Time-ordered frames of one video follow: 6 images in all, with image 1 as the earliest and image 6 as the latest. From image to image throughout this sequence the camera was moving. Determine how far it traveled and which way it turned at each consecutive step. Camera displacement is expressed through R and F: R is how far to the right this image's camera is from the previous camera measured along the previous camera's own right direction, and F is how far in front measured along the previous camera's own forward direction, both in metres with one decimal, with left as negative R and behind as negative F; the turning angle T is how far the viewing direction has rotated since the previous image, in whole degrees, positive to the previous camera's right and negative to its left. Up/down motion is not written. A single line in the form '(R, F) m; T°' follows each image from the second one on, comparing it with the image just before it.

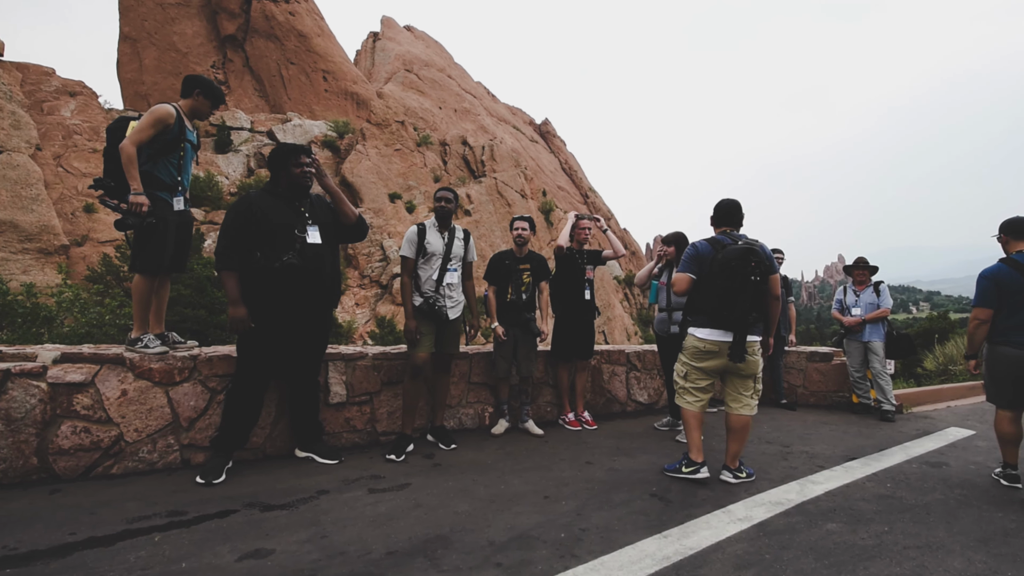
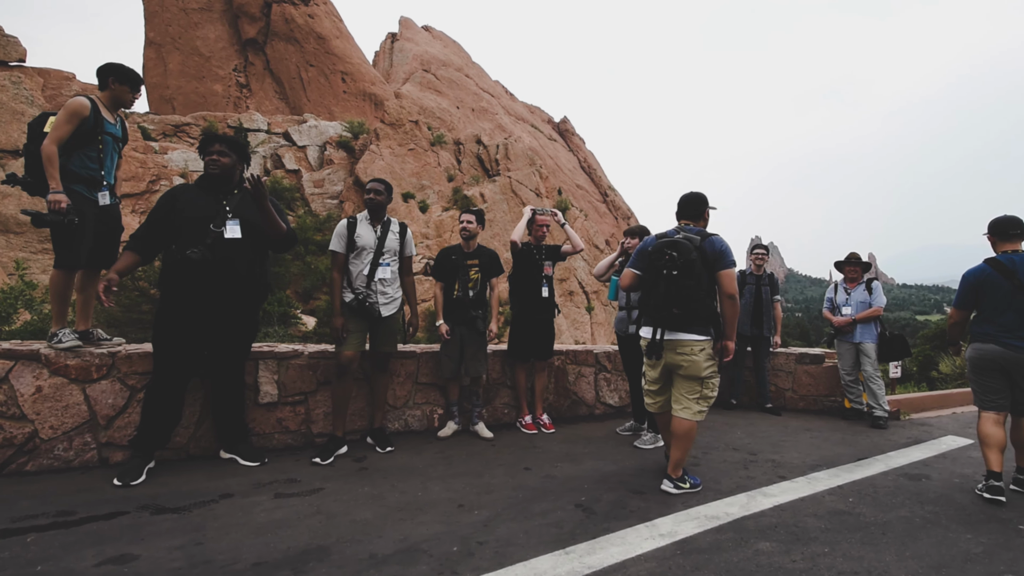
(+0.7, +0.2) m; -2°
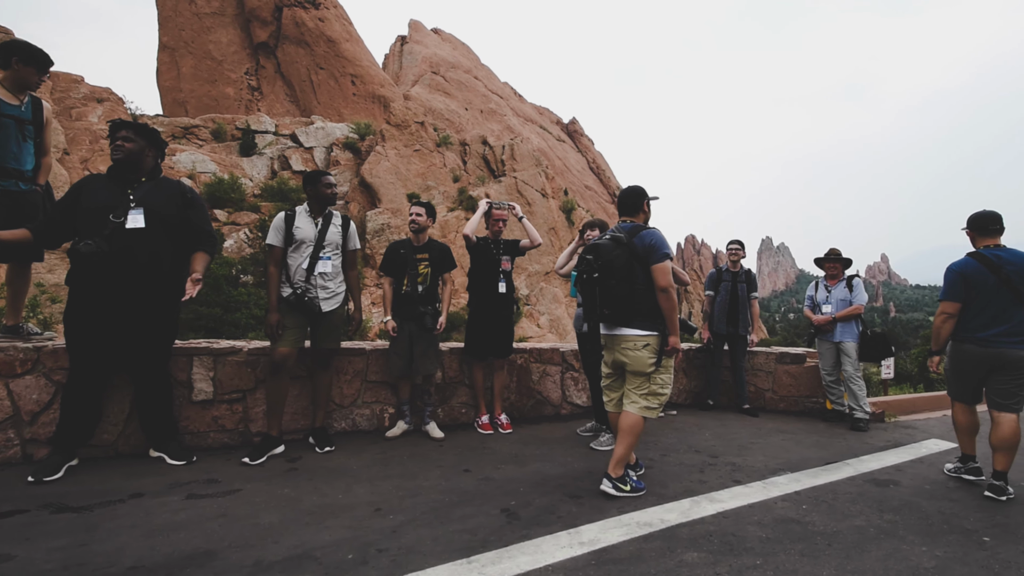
(+0.6, +0.2) m; -1°
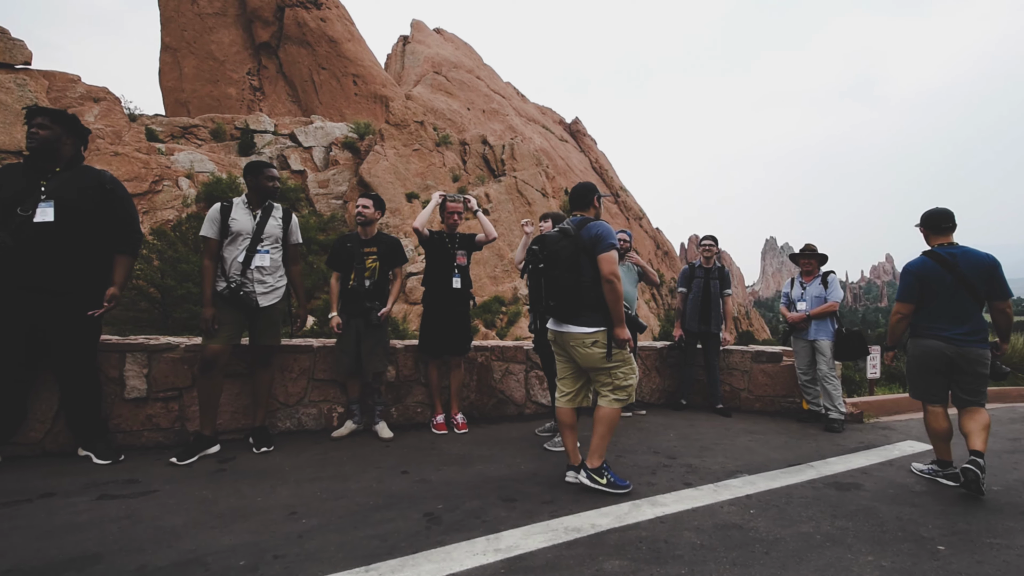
(+0.5, +0.1) m; 0°
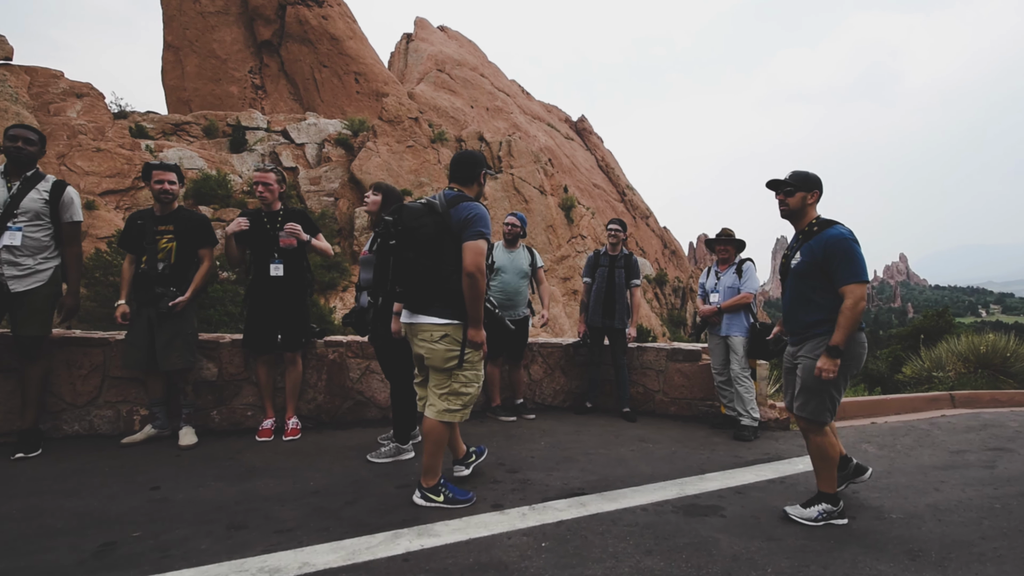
(+1.5, +0.6) m; -1°
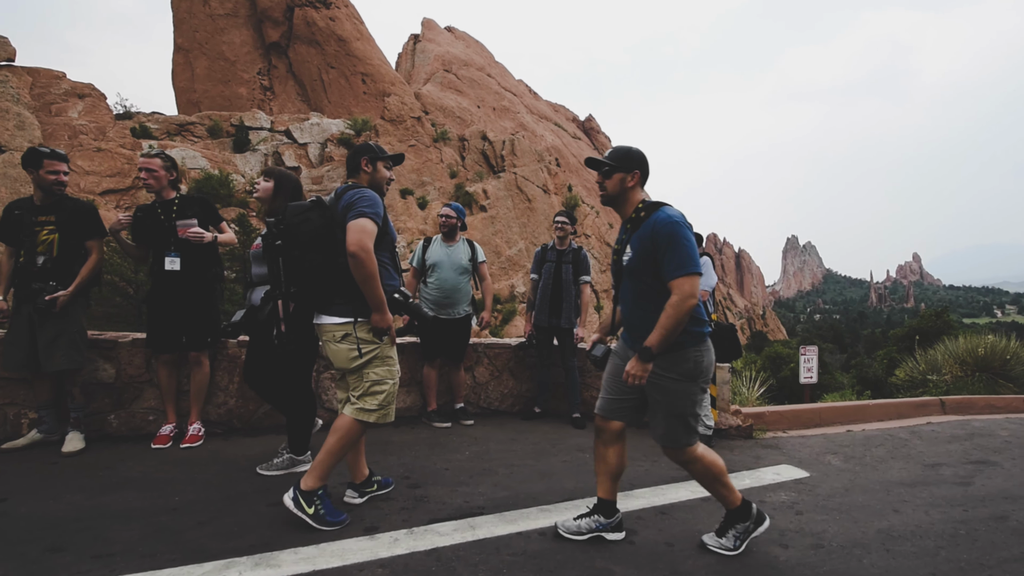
(+0.7, +0.3) m; -1°
